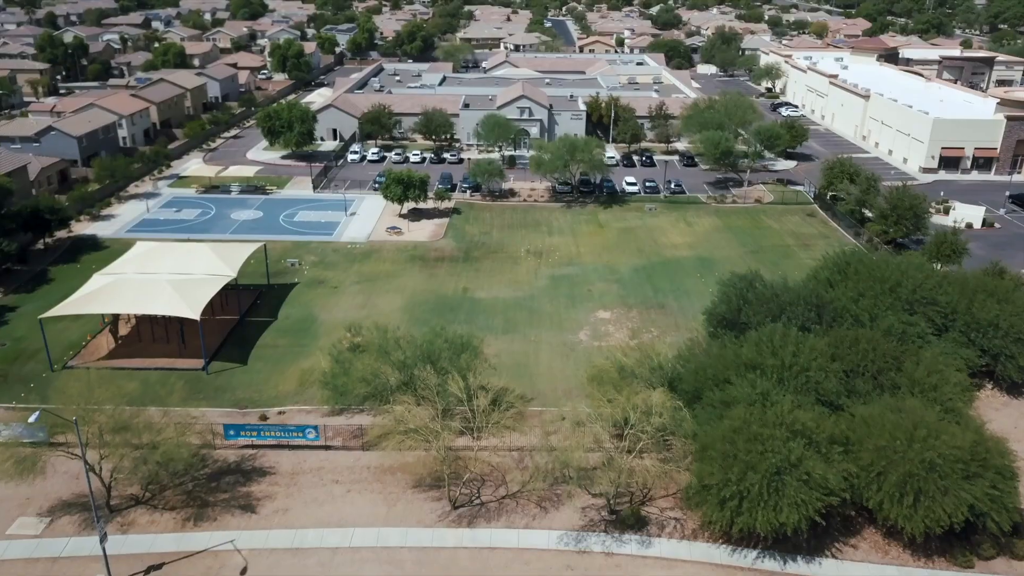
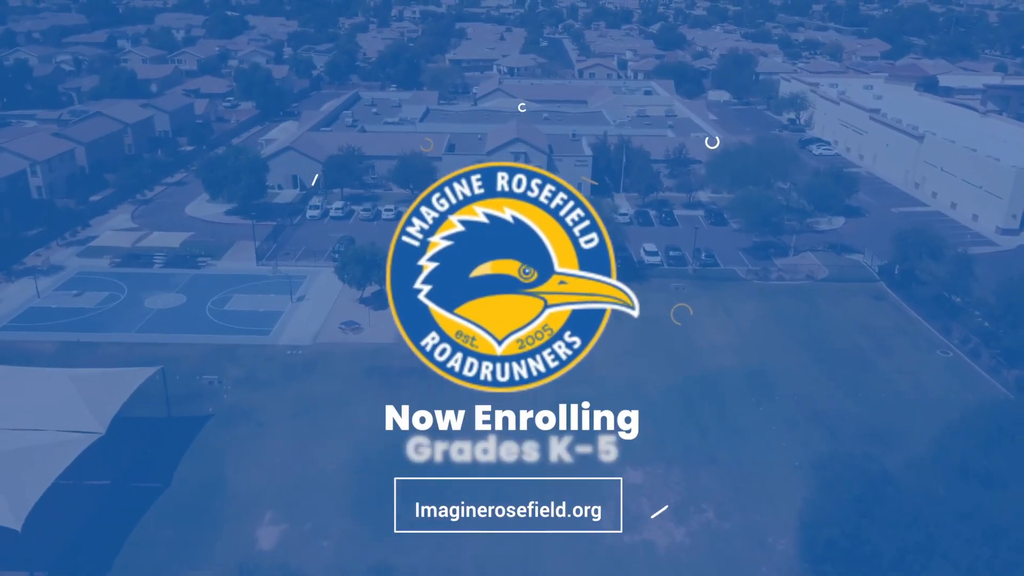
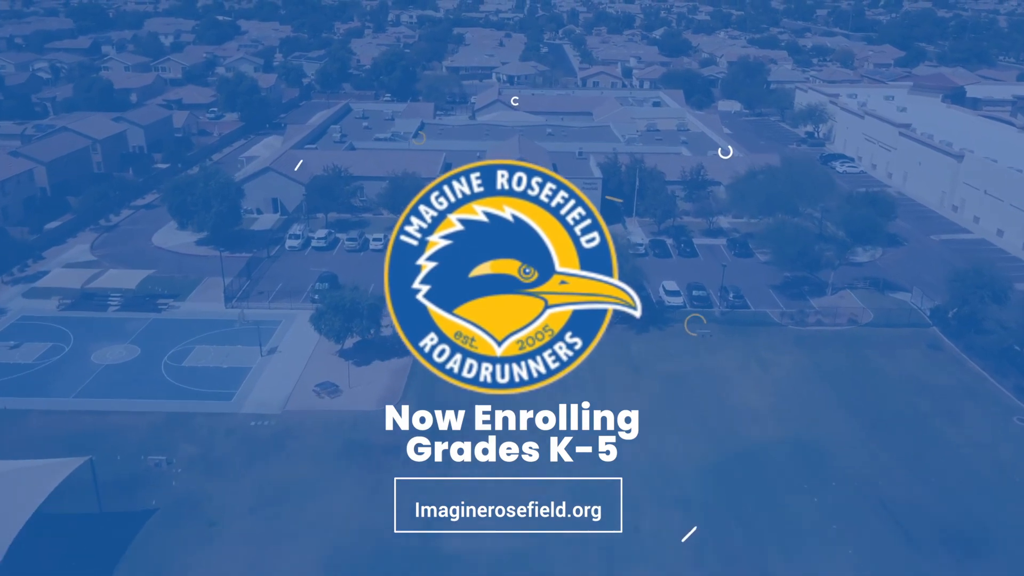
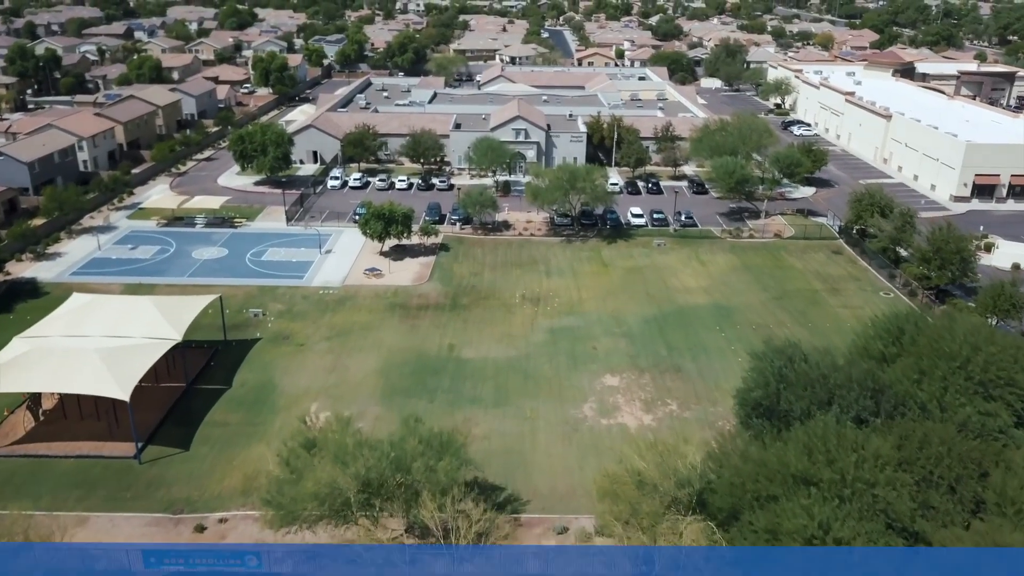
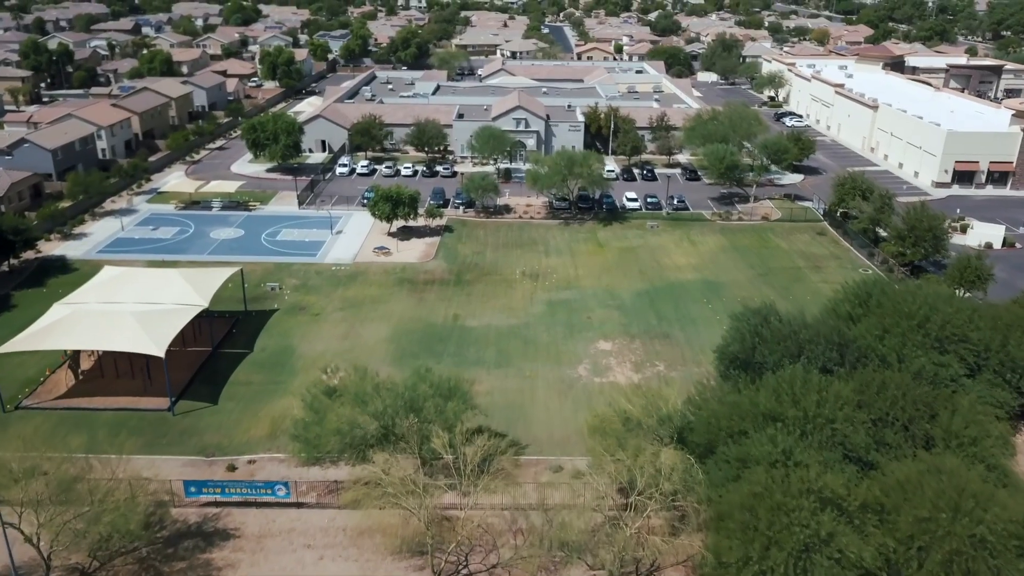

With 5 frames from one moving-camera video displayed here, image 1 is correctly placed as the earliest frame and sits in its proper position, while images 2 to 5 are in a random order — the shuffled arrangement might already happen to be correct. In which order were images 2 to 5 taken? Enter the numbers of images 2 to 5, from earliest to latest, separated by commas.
5, 4, 2, 3
